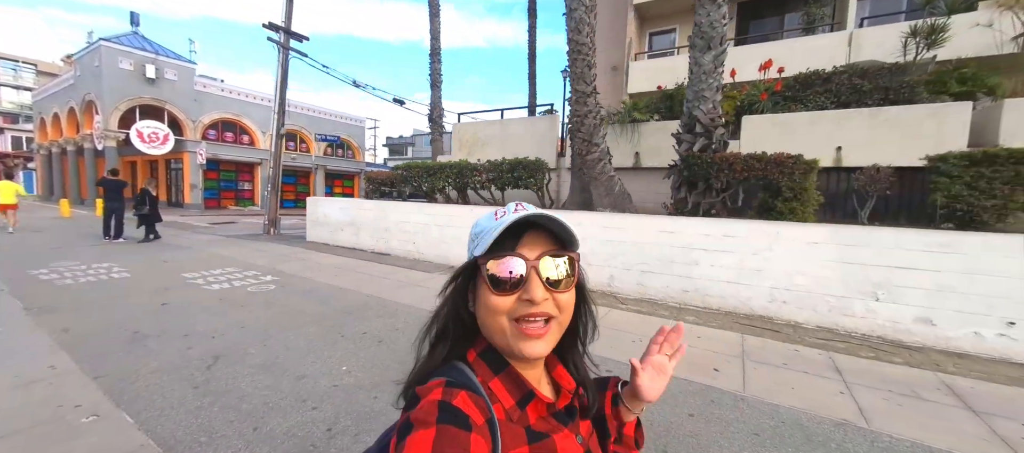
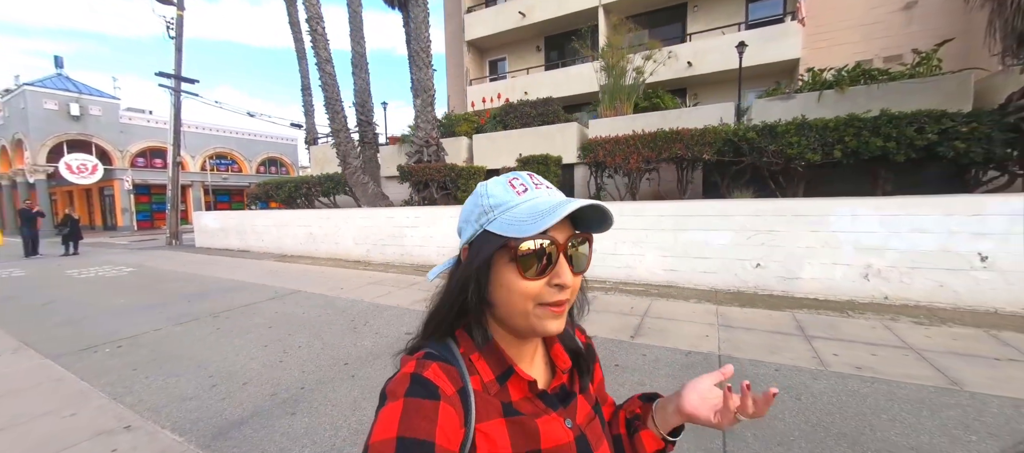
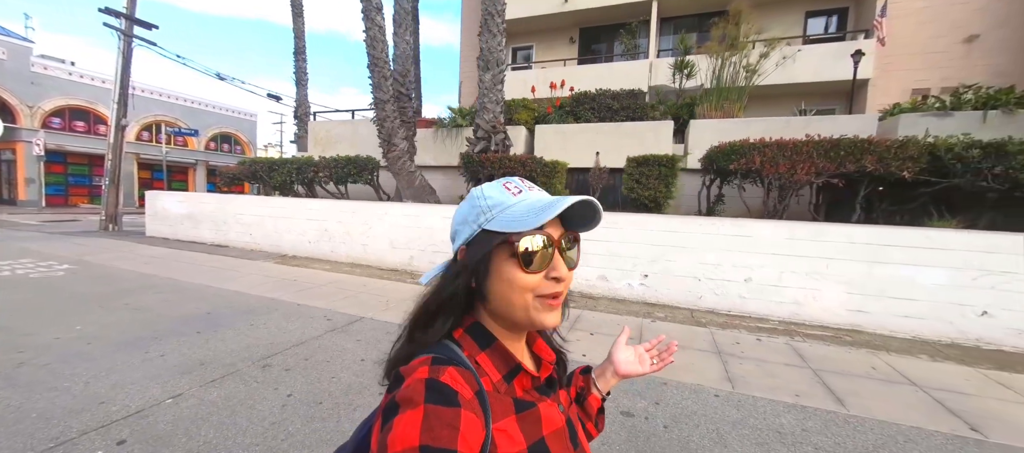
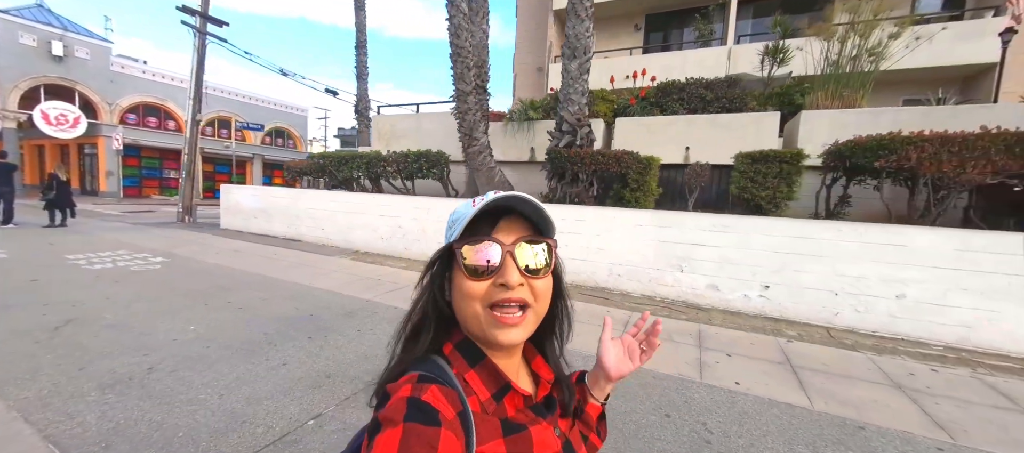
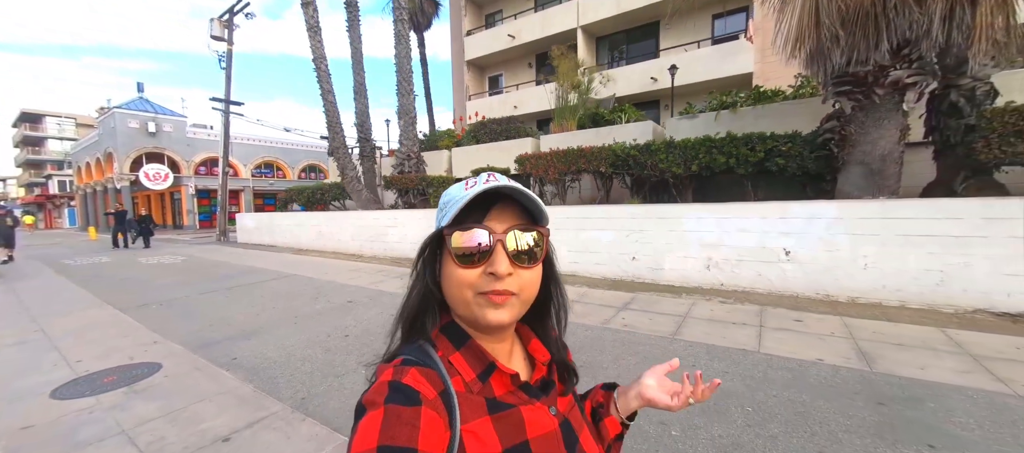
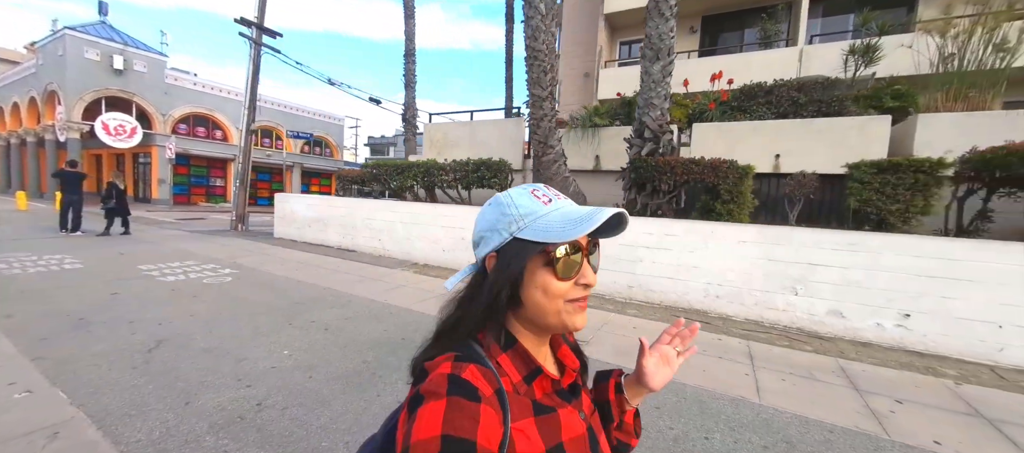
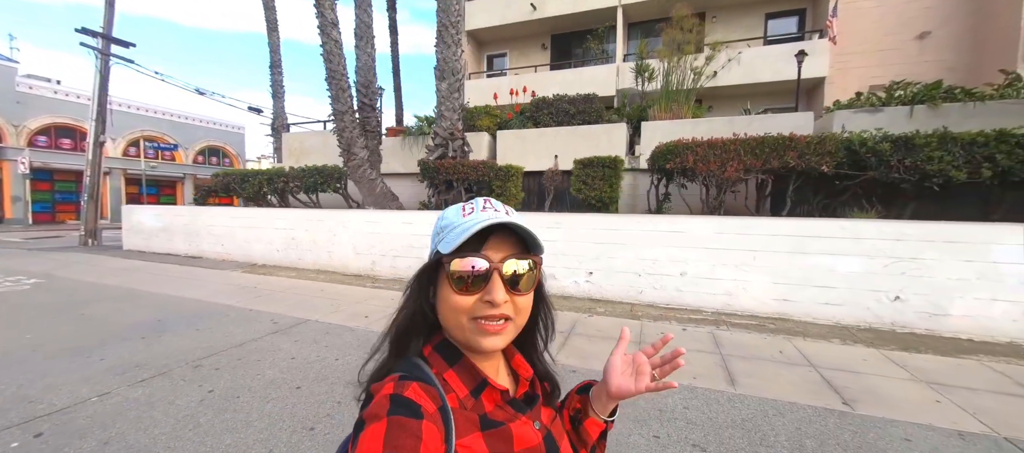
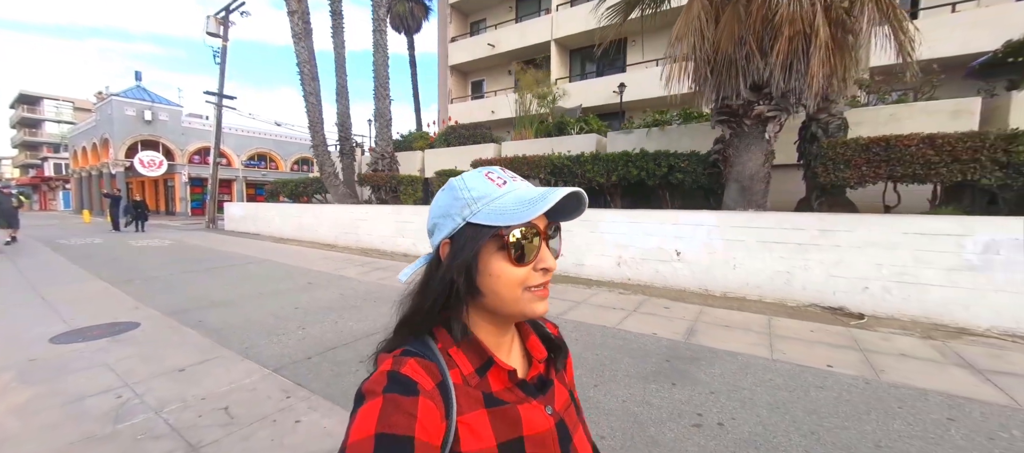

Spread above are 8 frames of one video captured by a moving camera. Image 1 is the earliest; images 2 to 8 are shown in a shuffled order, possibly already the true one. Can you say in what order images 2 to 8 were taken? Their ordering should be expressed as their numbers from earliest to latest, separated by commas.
6, 4, 3, 7, 2, 5, 8
